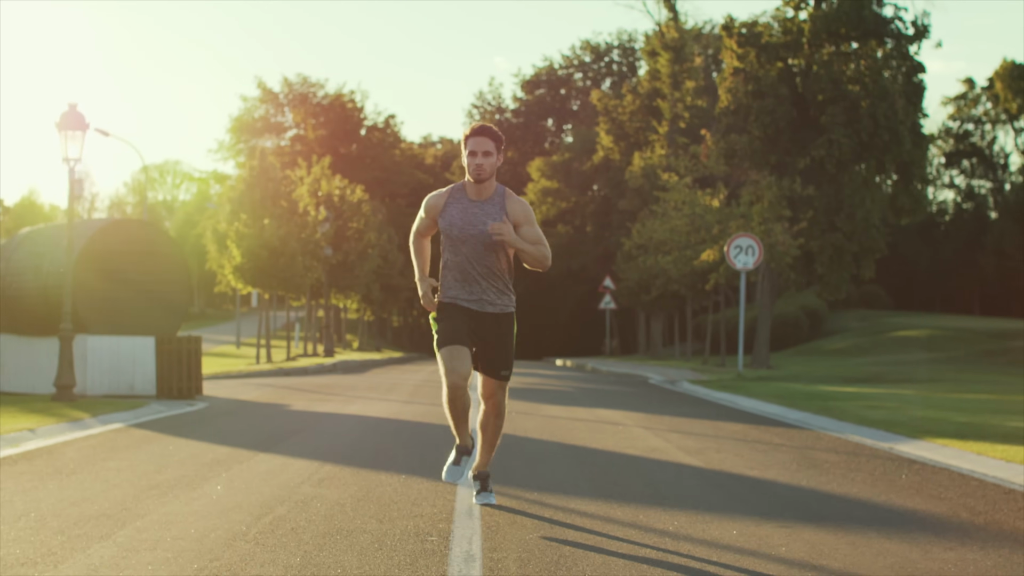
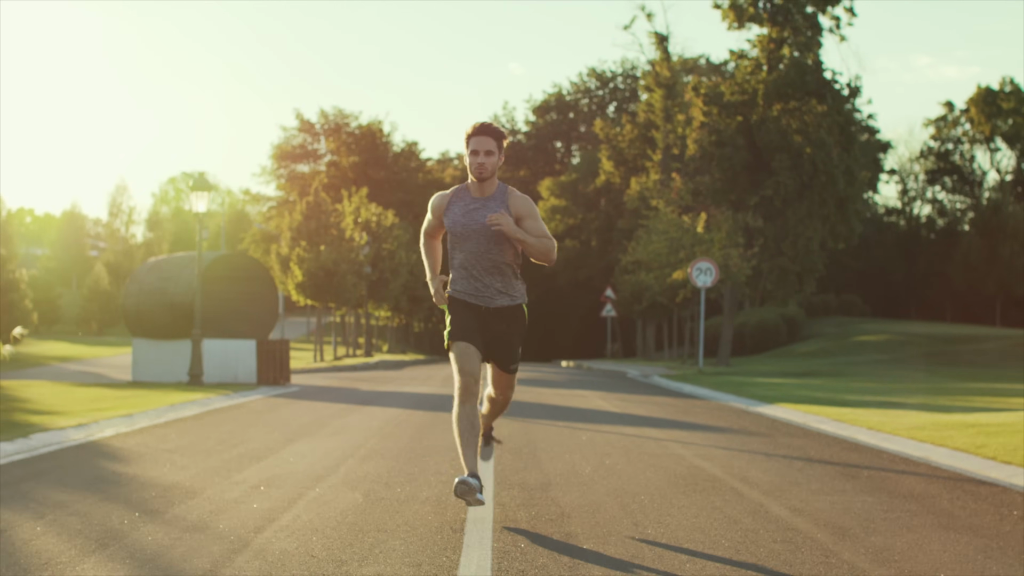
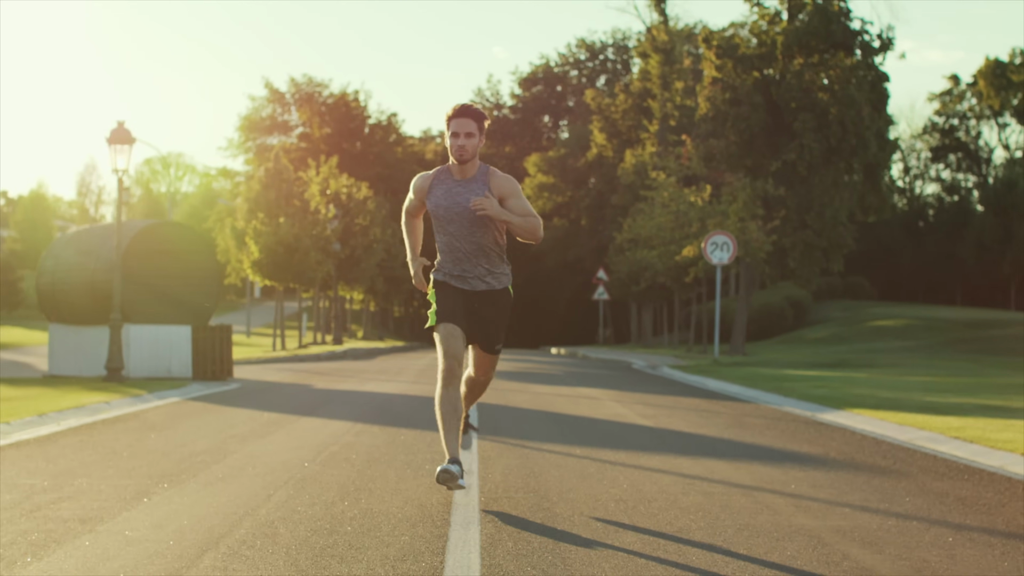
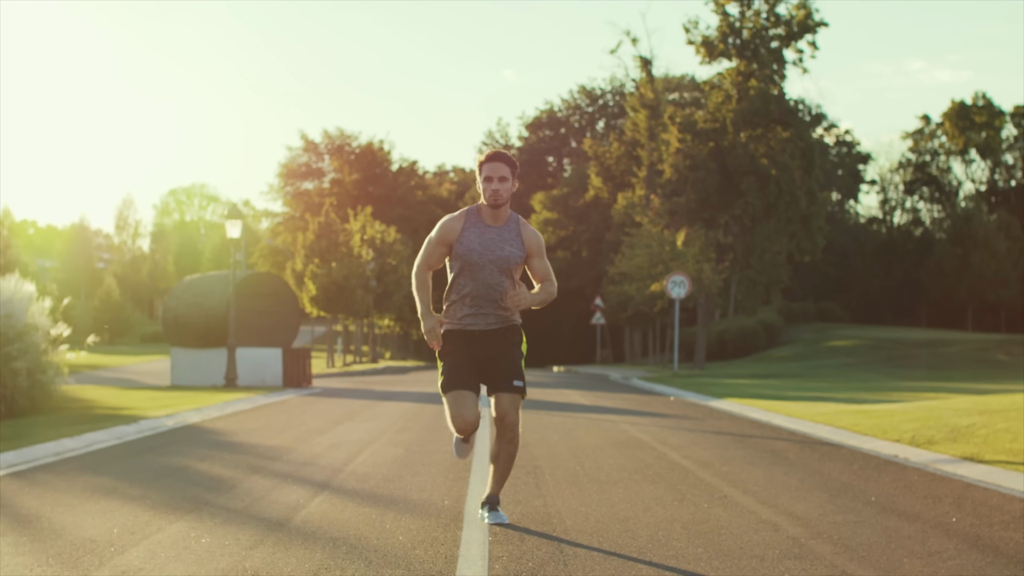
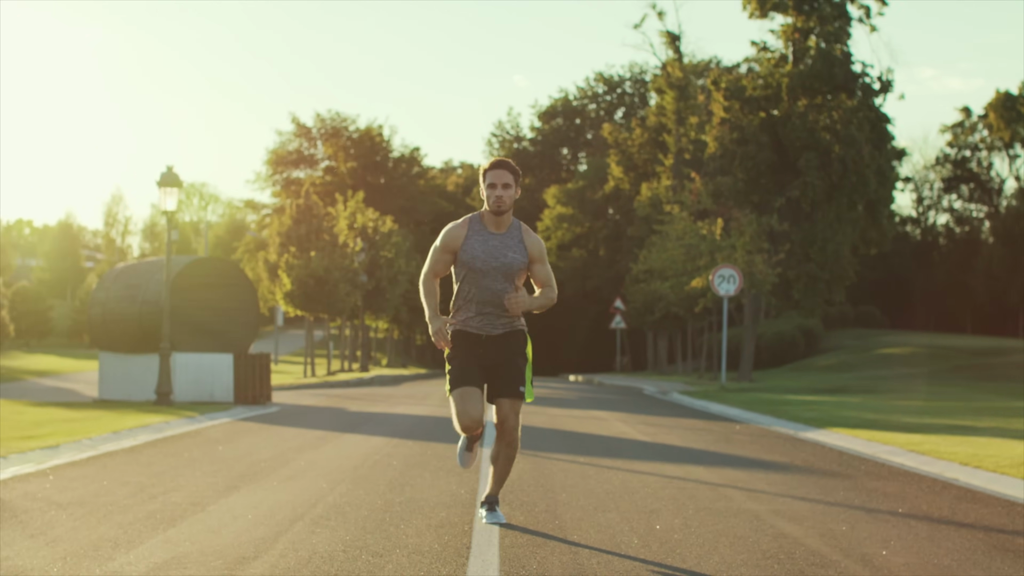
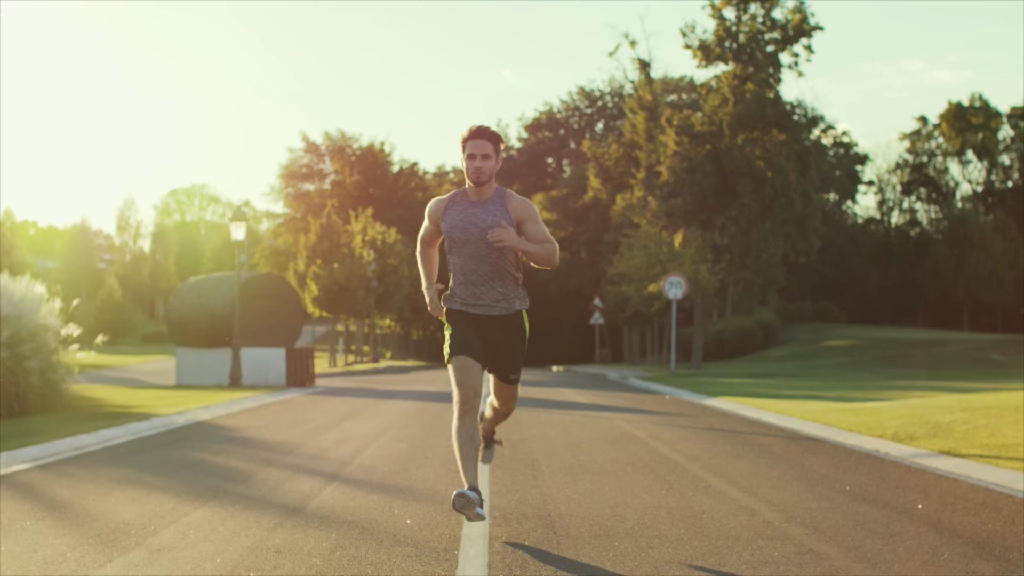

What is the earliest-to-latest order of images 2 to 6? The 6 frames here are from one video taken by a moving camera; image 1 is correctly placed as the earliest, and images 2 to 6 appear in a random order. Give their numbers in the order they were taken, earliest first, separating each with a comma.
3, 5, 2, 4, 6
